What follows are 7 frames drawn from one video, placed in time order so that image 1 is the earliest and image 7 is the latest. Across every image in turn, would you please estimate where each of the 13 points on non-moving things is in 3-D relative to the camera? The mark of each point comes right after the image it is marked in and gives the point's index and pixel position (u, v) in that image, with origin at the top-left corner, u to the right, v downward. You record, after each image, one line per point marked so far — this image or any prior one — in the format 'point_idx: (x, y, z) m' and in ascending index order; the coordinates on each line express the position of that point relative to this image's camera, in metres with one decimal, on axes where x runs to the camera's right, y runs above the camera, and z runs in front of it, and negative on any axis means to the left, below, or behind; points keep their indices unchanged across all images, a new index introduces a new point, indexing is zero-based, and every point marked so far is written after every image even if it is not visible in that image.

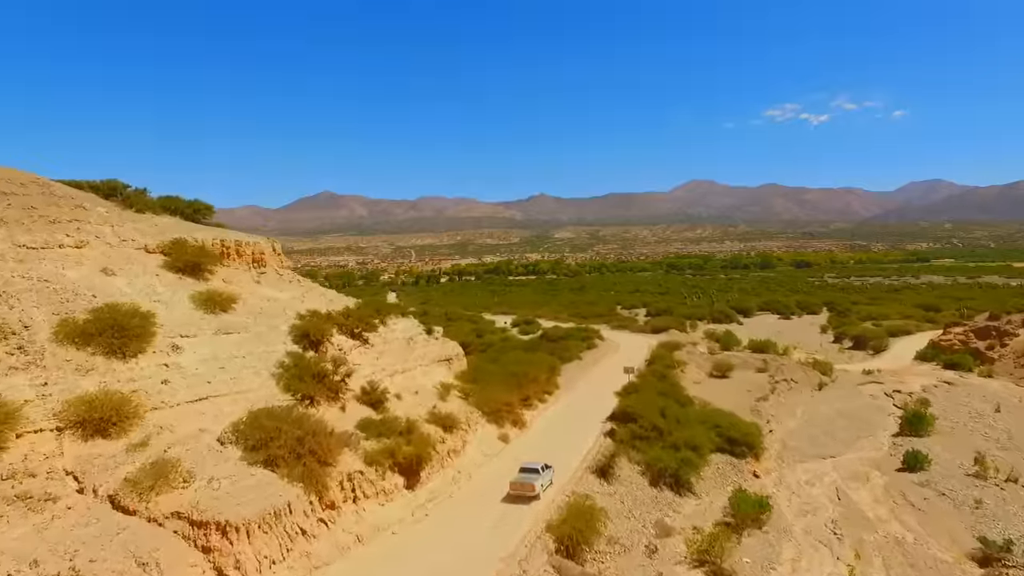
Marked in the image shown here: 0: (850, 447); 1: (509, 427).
0: (+10.9, -5.1, +18.6) m
1: (-0.1, -4.3, +17.5) m
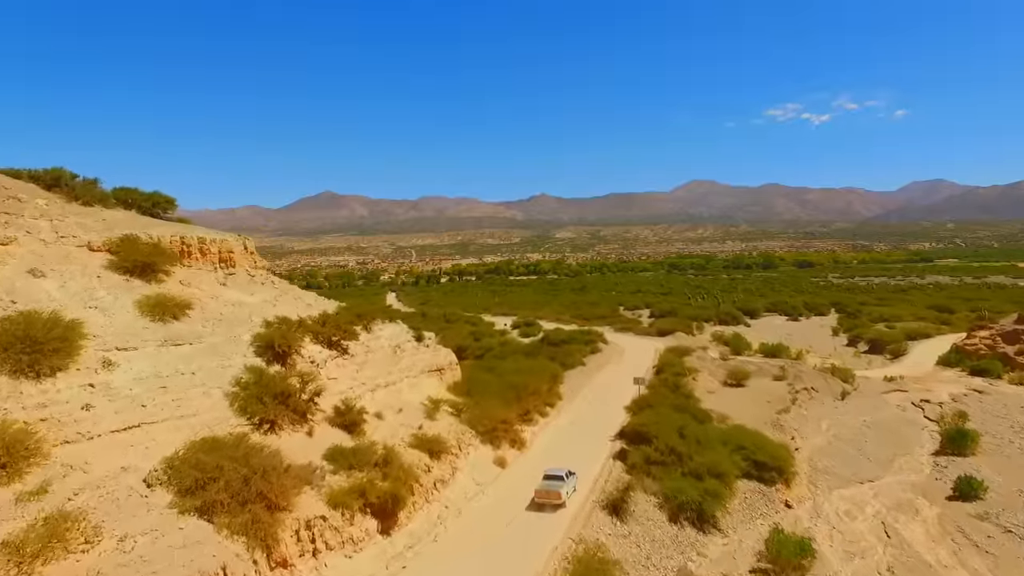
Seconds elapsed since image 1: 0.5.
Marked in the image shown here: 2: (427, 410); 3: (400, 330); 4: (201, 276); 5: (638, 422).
0: (+10.8, -5.2, +16.6) m
1: (-0.2, -4.3, +15.6) m
2: (-2.2, -3.1, +14.8) m
3: (-3.7, -1.4, +18.8) m
4: (-8.1, +0.3, +15.1) m
5: (+3.4, -3.6, +15.6) m
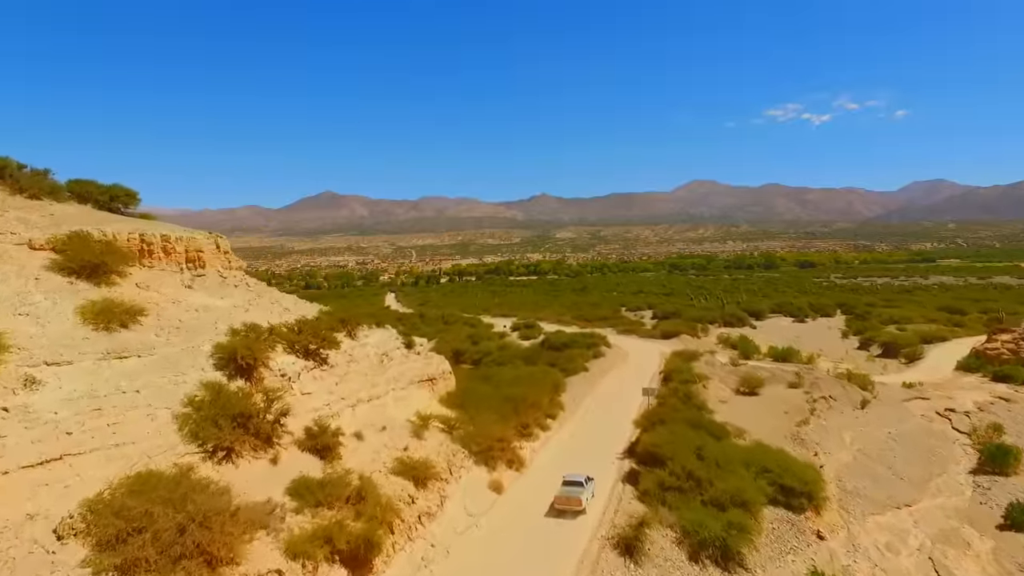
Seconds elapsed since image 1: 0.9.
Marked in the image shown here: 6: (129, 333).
0: (+10.8, -5.3, +15.1) m
1: (-0.2, -4.4, +14.0) m
2: (-2.3, -3.2, +13.2) m
3: (-3.8, -1.5, +17.3) m
4: (-8.2, +0.2, +13.5) m
5: (+3.4, -3.7, +14.0) m
6: (-7.1, -0.8, +10.7) m
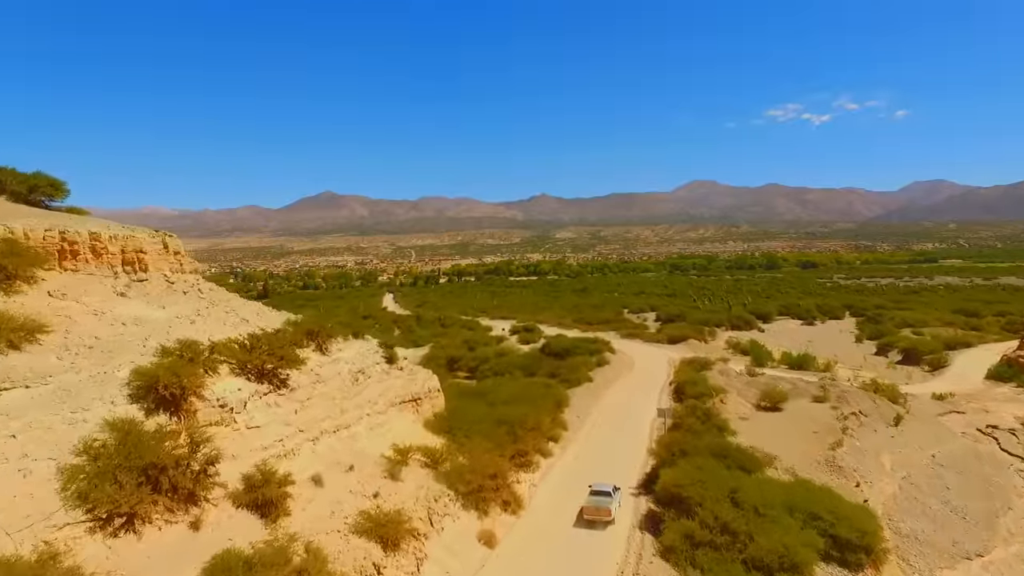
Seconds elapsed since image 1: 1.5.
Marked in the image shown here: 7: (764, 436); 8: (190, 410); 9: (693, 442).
0: (+10.7, -5.4, +12.8) m
1: (-0.3, -4.6, +11.8) m
2: (-2.4, -3.4, +11.0) m
3: (-3.9, -1.6, +15.0) m
4: (-8.3, +0.1, +11.3) m
5: (+3.3, -3.9, +11.7) m
6: (-7.2, -1.0, +8.5) m
7: (+8.1, -4.7, +18.4) m
8: (-5.0, -1.9, +9.0) m
9: (+4.5, -3.8, +14.4) m
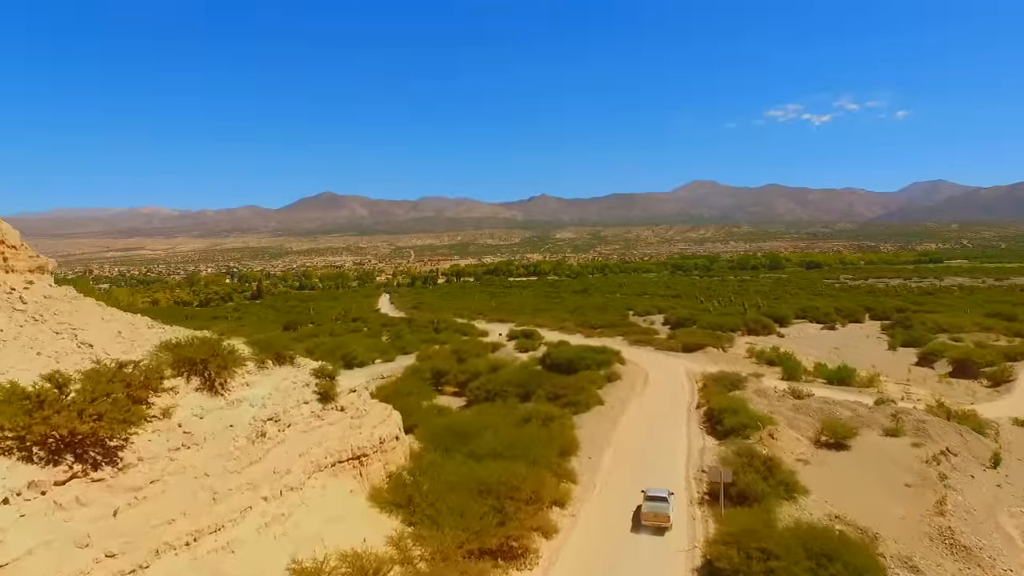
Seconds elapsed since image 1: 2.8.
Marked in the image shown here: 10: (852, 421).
0: (+10.5, -5.5, +8.1) m
1: (-0.5, -4.7, +7.1) m
2: (-2.6, -3.5, +6.2) m
3: (-4.1, -1.7, +10.3) m
4: (-8.5, 0.0, +6.6) m
5: (+3.0, -4.0, +7.0) m
6: (-7.4, -1.1, +3.8) m
7: (+7.8, -4.8, +13.7) m
8: (-5.2, -2.0, +4.2) m
9: (+4.3, -4.0, +9.7) m
10: (+11.0, -4.3, +18.7) m
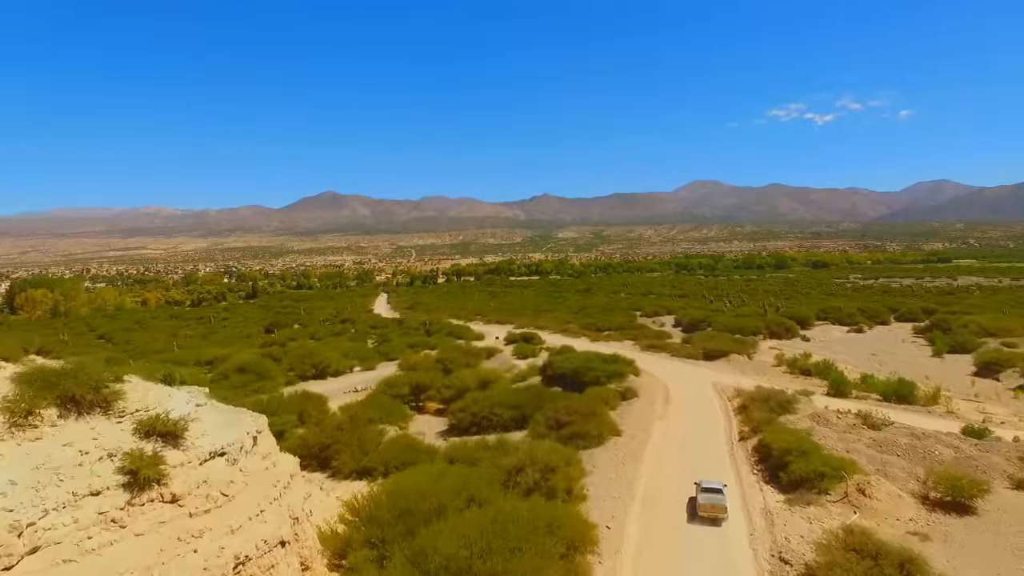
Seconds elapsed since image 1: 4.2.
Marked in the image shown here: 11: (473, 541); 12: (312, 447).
0: (+10.1, -5.5, +3.1) m
1: (-0.9, -4.6, +2.1) m
2: (-2.9, -3.4, +1.3) m
3: (-4.4, -1.7, +5.4) m
4: (-8.8, +0.1, +1.6) m
5: (+2.7, -3.9, +2.1) m
6: (-7.8, -1.0, -1.2) m
7: (+7.5, -4.8, +8.7) m
8: (-5.6, -1.9, -0.7) m
9: (+4.0, -3.9, +4.7) m
10: (+10.7, -4.2, +13.7) m
11: (-0.2, -3.6, +8.6) m
12: (-5.6, -4.4, +16.0) m
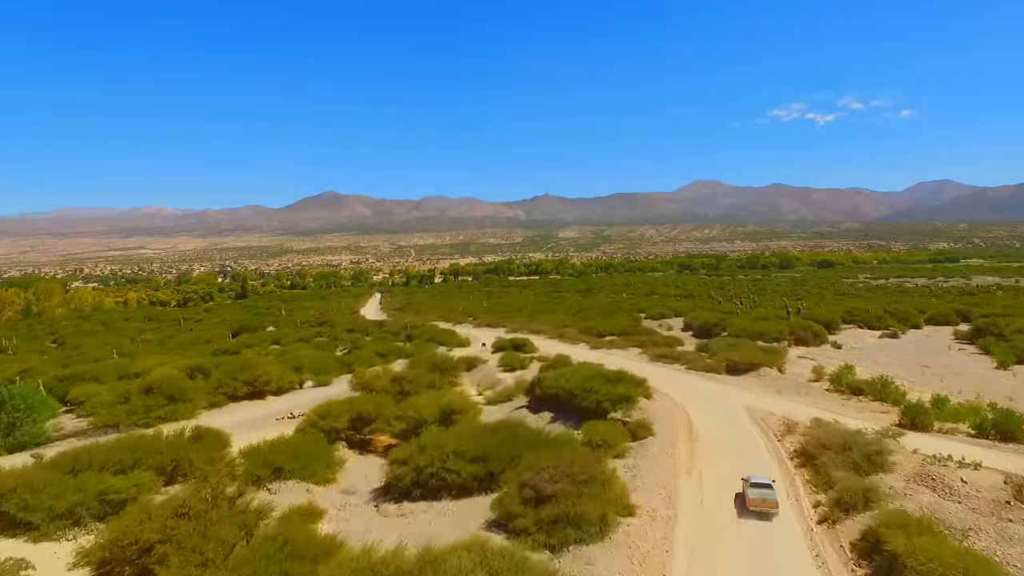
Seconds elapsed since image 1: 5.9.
0: (+9.2, -5.4, -3.2) m
1: (-1.8, -4.5, -4.2) m
2: (-3.8, -3.3, -5.0) m
3: (-5.3, -1.6, -0.9) m
4: (-9.8, +0.1, -4.6) m
5: (+1.8, -3.8, -4.2) m
6: (-8.7, -0.9, -7.4) m
7: (+6.6, -4.7, +2.4) m
8: (-6.5, -1.8, -7.0) m
9: (+3.0, -3.8, -1.6) m
10: (+9.8, -4.2, +7.4) m
11: (-1.1, -3.5, +2.3) m
12: (-6.5, -4.4, +9.8) m
